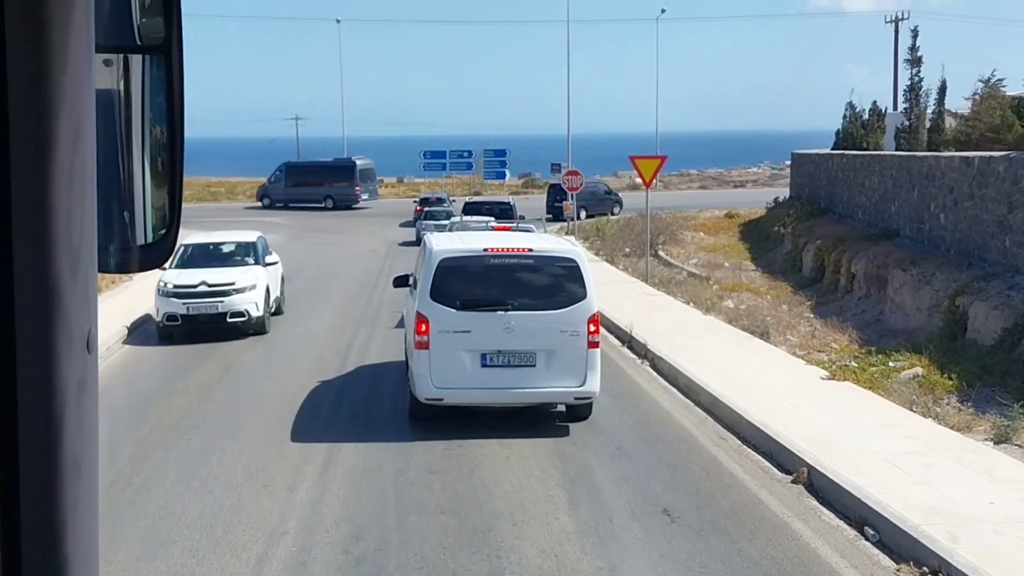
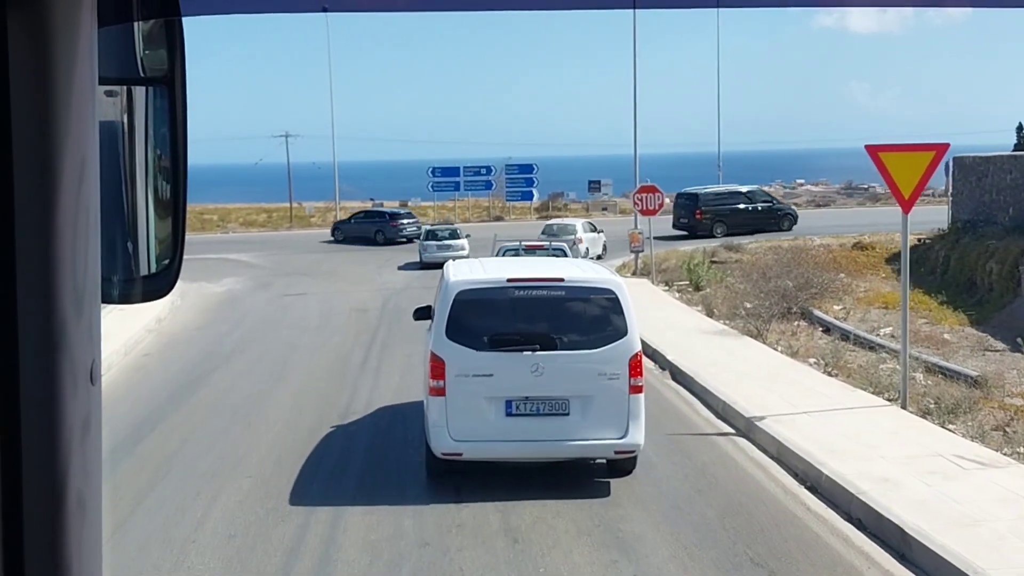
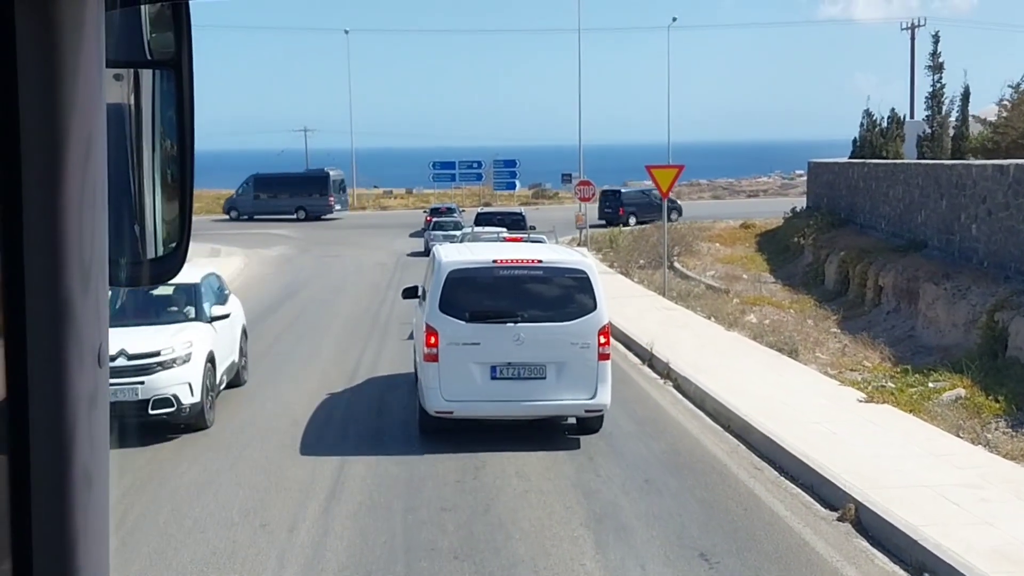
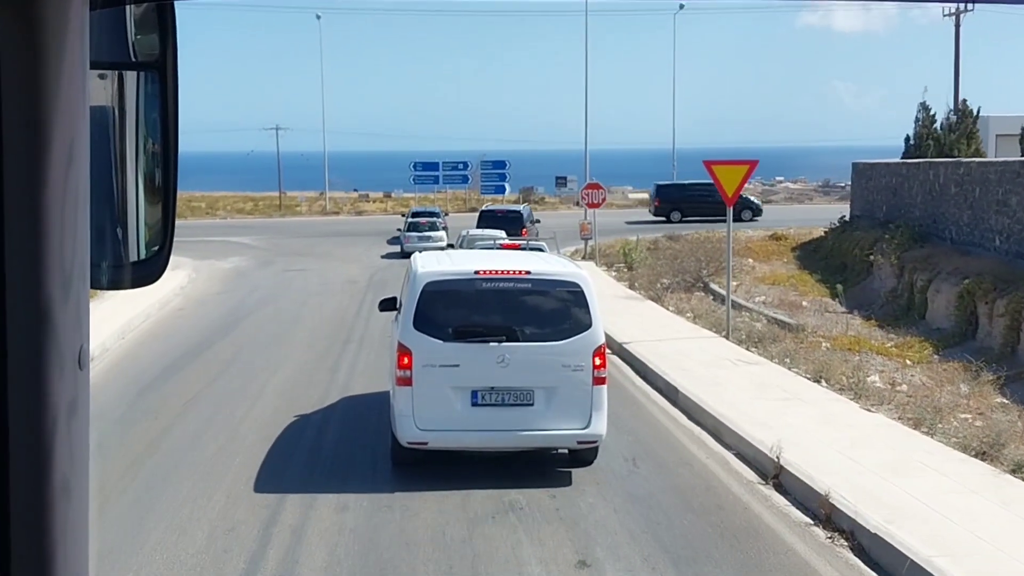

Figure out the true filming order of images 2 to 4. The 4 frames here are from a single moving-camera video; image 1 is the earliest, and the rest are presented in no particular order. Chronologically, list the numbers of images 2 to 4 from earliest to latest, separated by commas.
3, 4, 2
